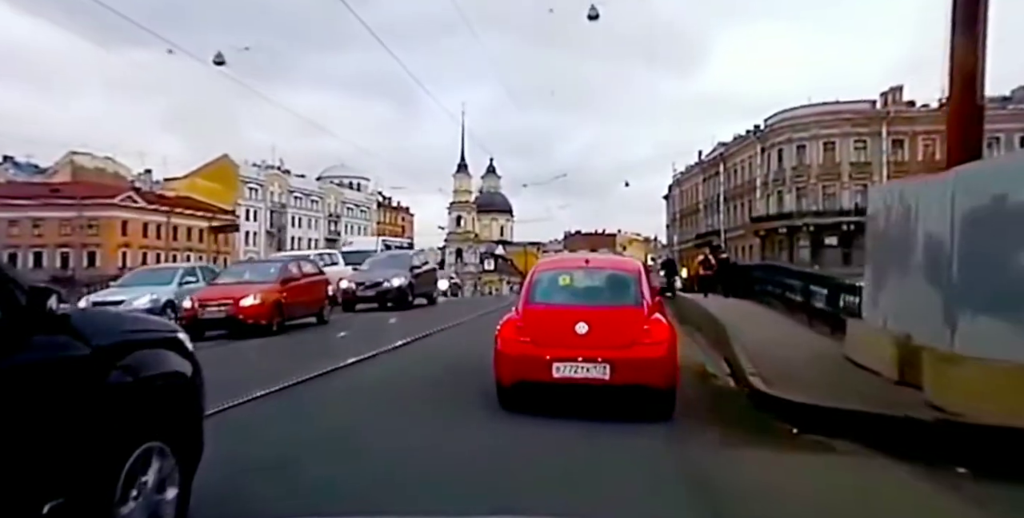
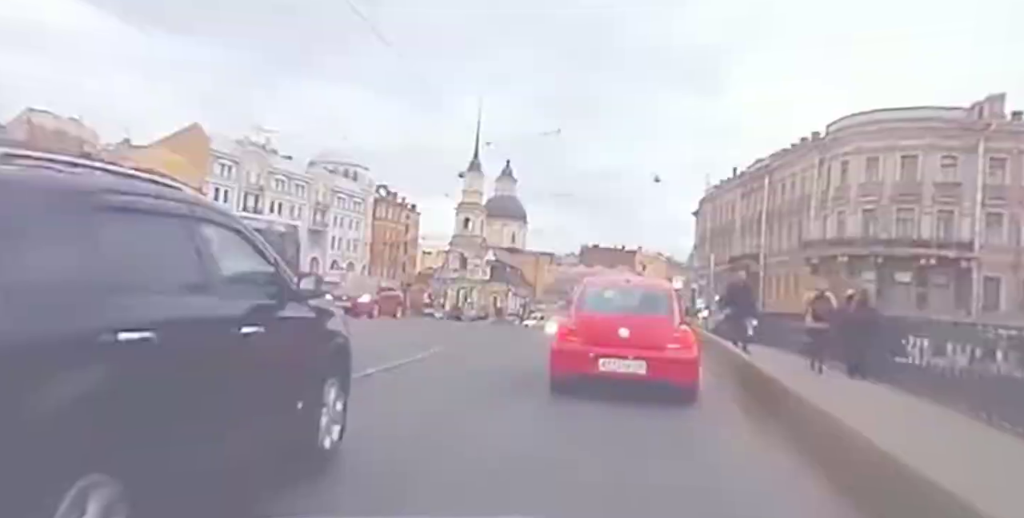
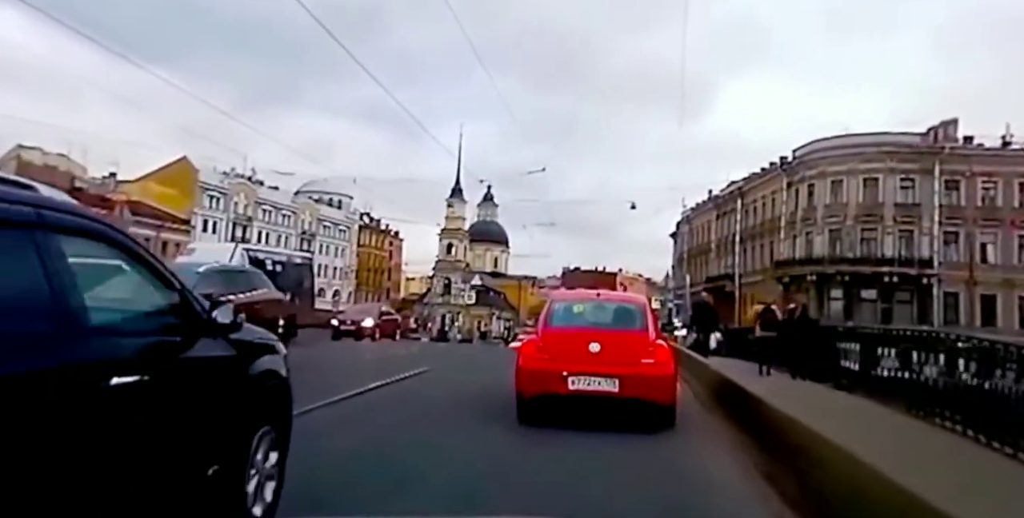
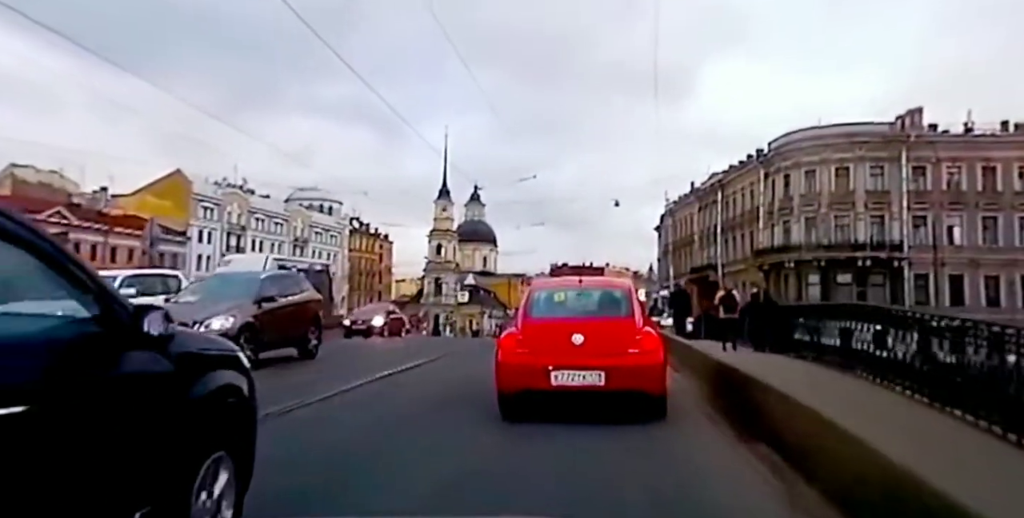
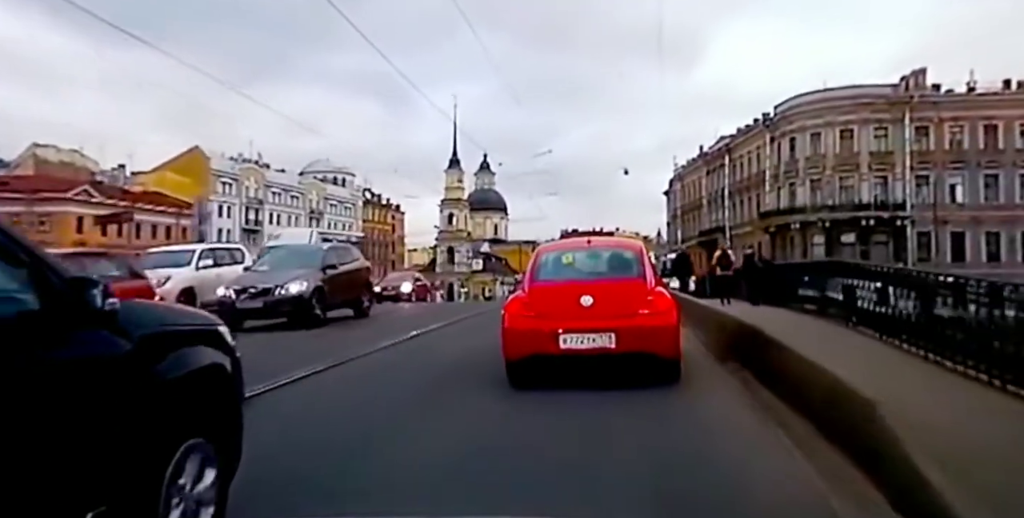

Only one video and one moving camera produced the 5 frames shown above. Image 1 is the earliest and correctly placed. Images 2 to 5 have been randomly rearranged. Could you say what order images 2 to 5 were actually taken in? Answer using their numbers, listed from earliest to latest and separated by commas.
5, 4, 3, 2
